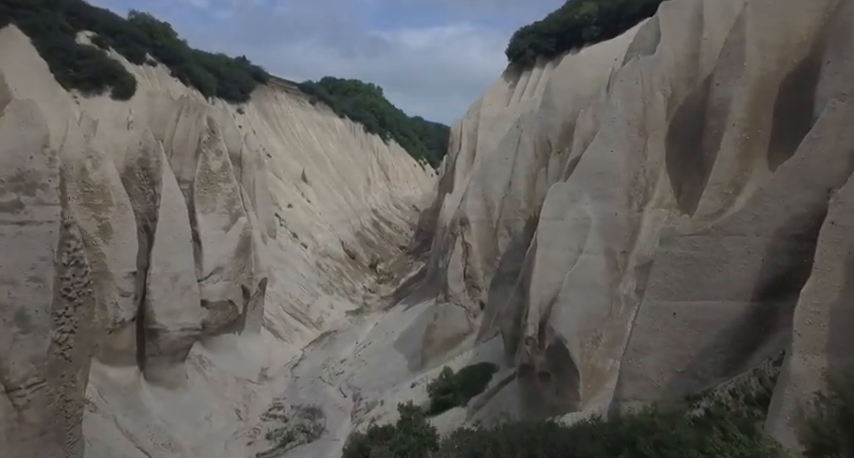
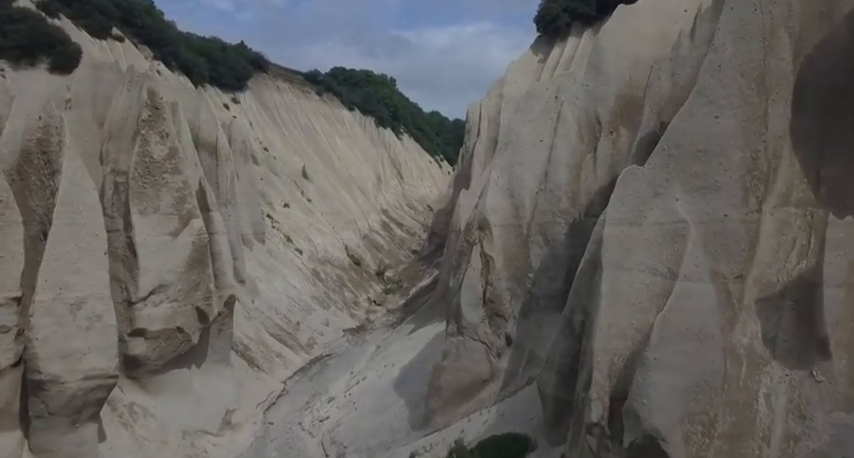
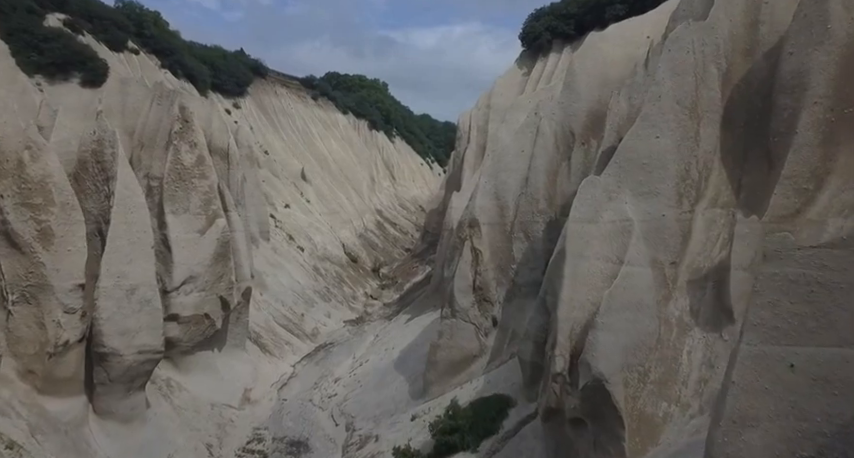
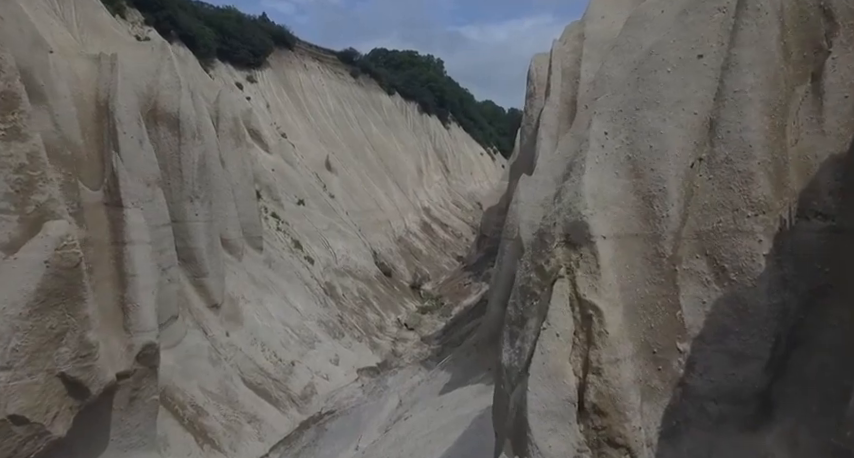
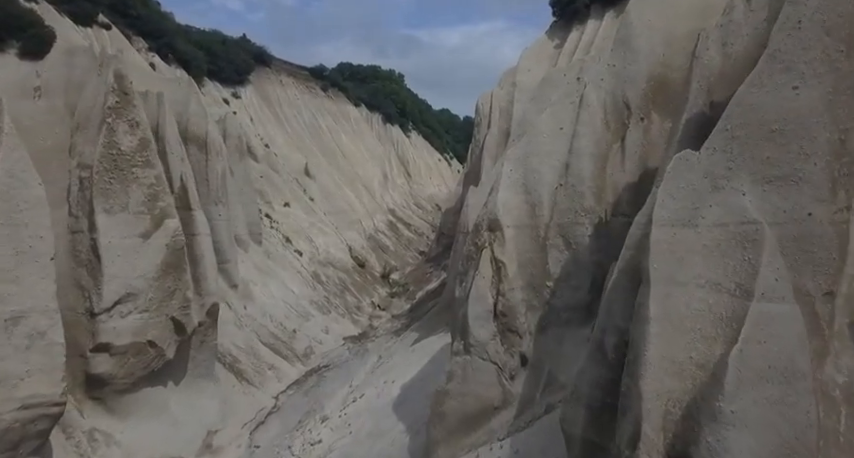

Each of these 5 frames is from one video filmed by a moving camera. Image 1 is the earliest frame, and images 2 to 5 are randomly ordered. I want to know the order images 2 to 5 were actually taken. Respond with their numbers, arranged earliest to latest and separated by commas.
3, 2, 5, 4
